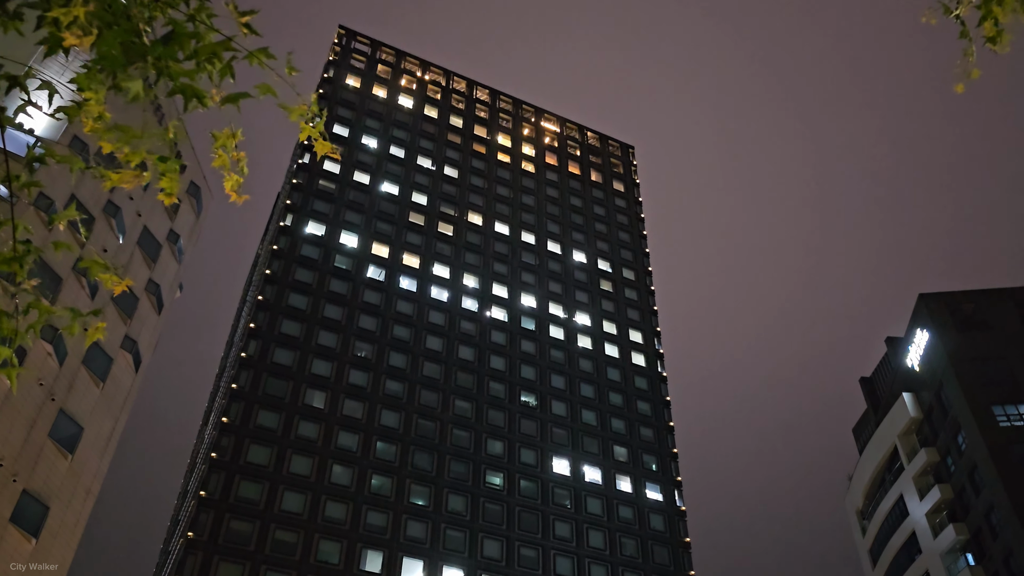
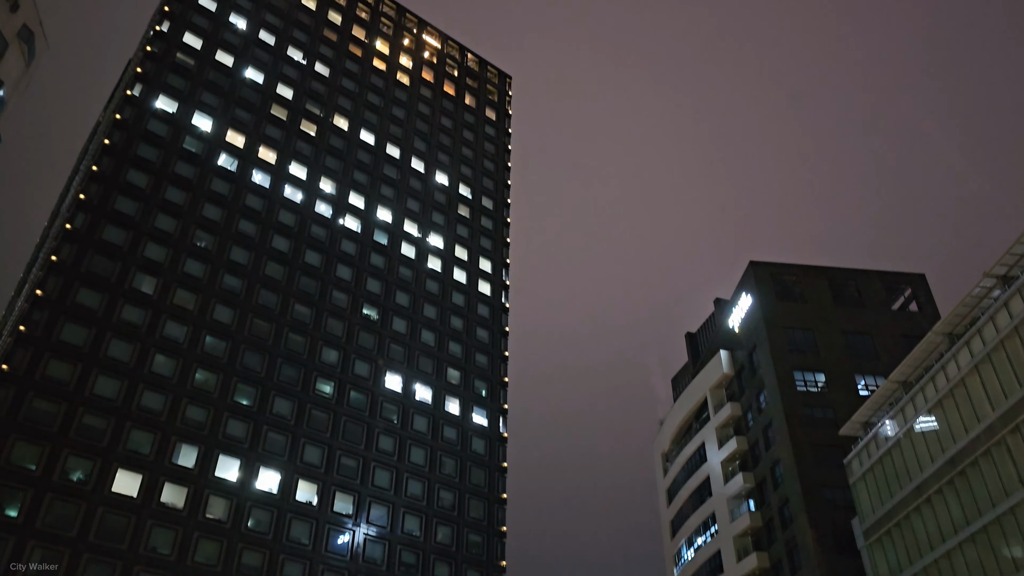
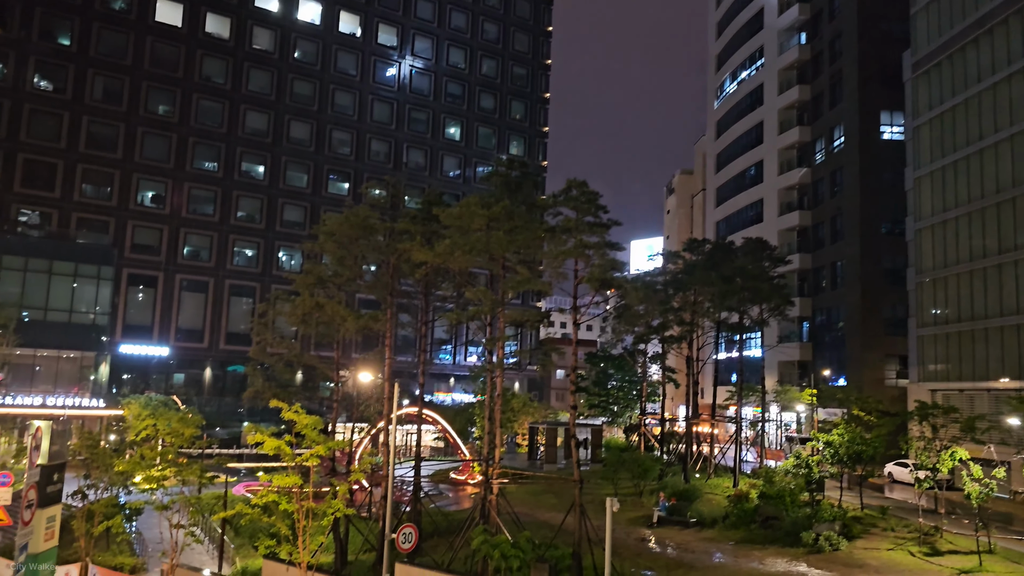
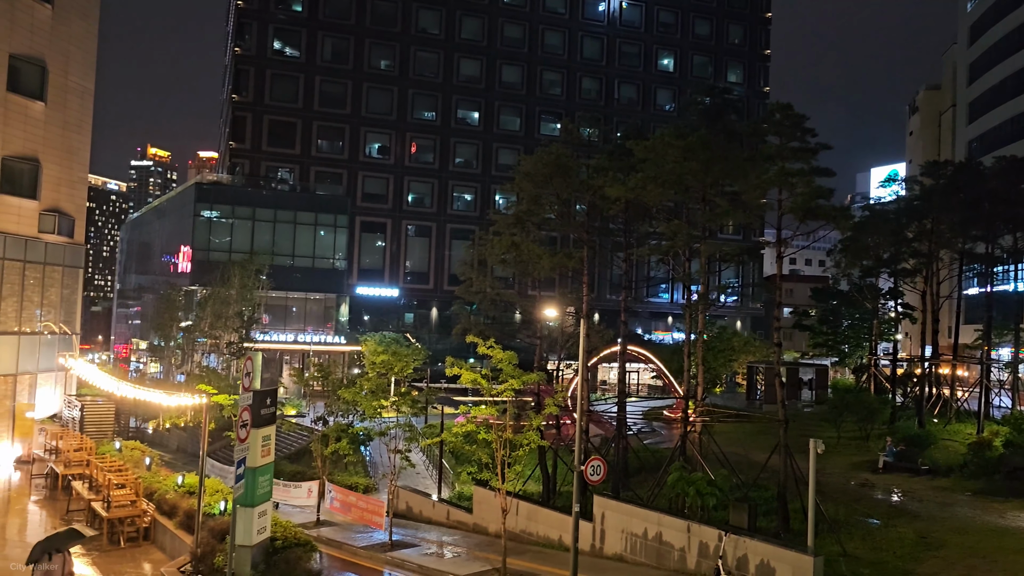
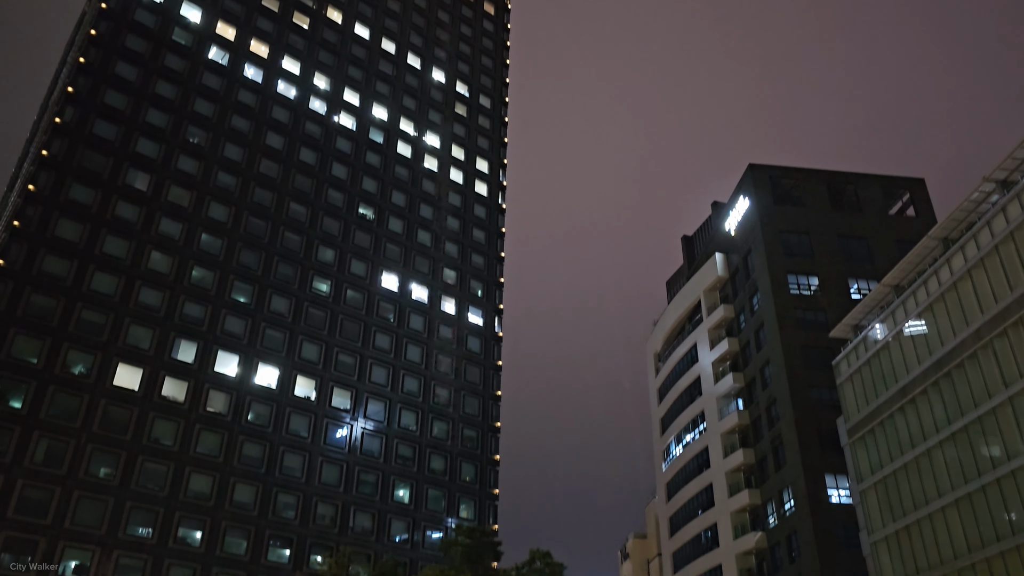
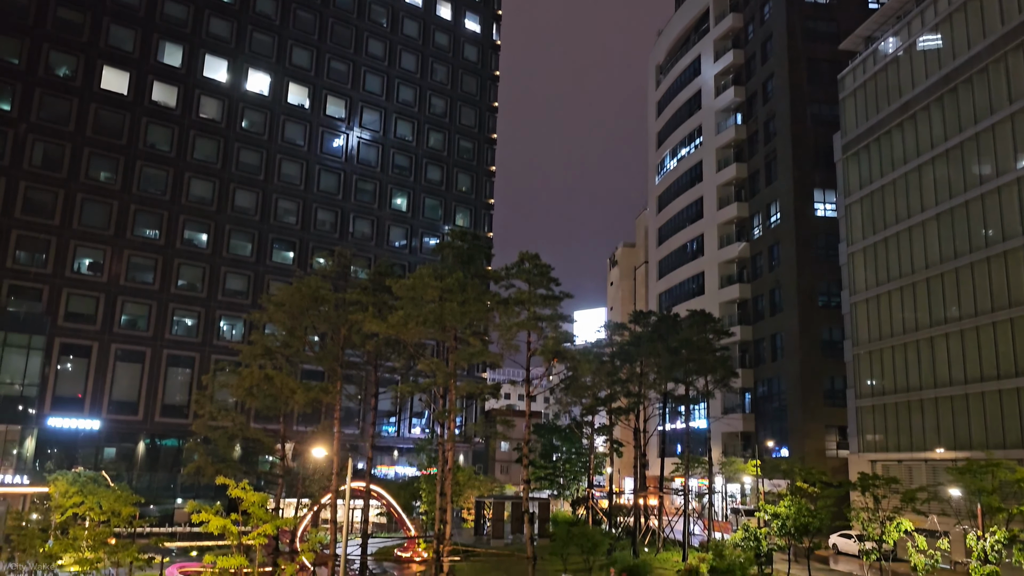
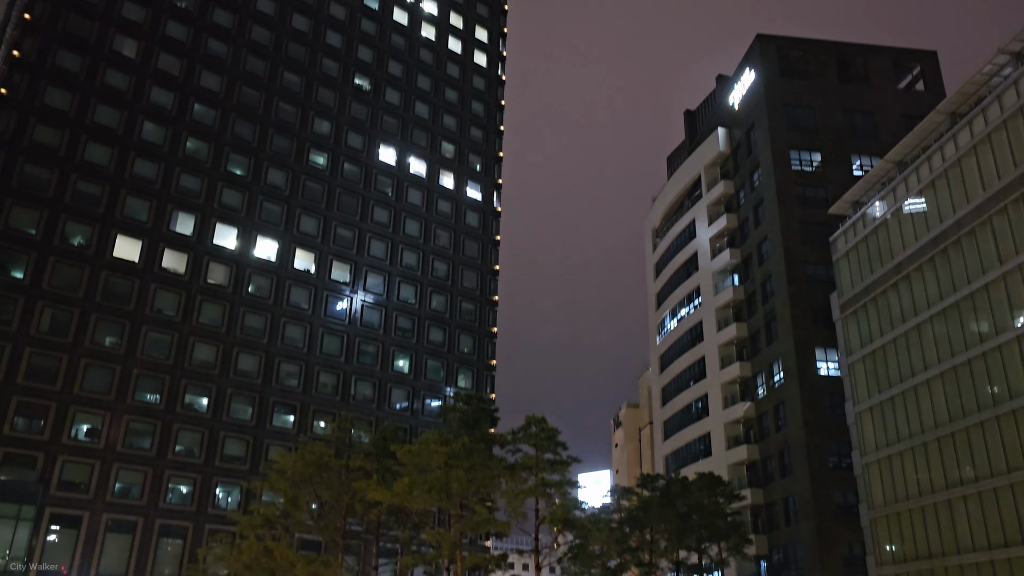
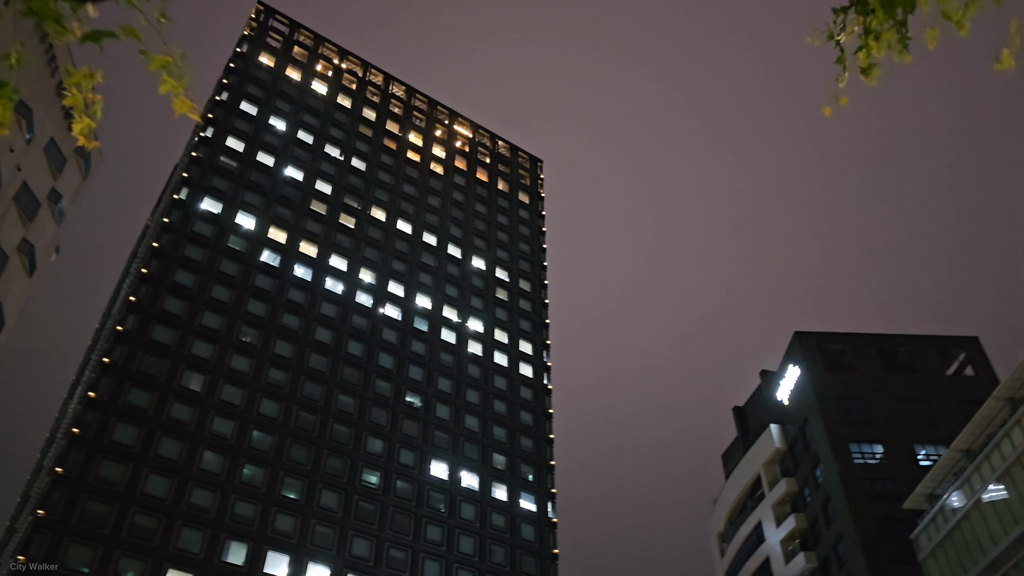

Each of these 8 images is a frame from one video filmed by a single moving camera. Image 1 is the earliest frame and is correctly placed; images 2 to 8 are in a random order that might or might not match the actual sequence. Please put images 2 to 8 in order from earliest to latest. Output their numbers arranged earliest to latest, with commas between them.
8, 2, 5, 7, 6, 3, 4
